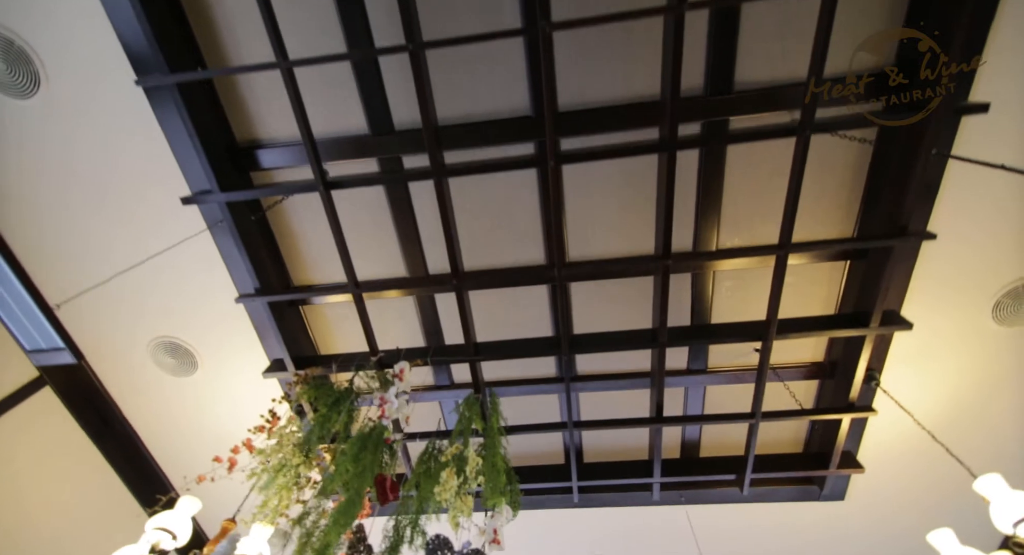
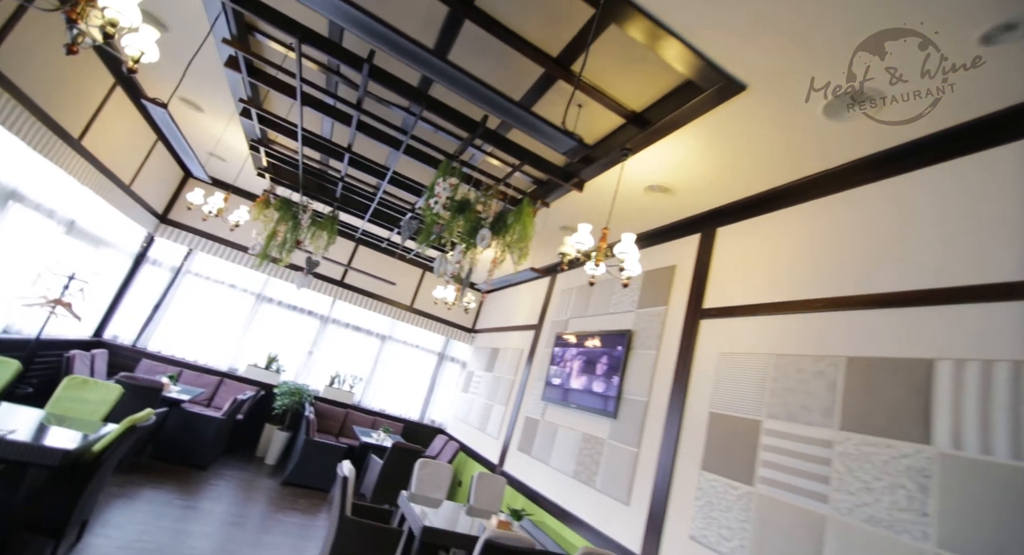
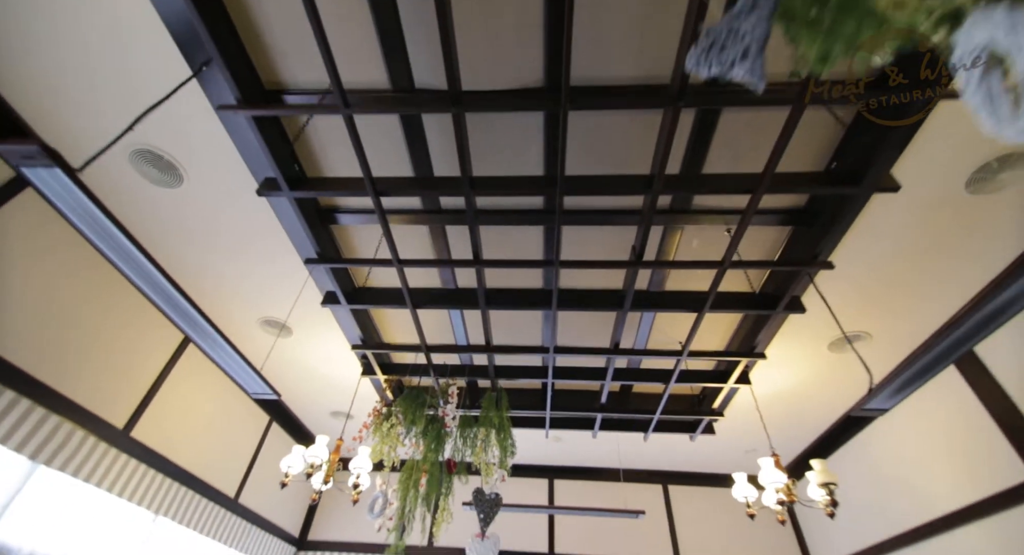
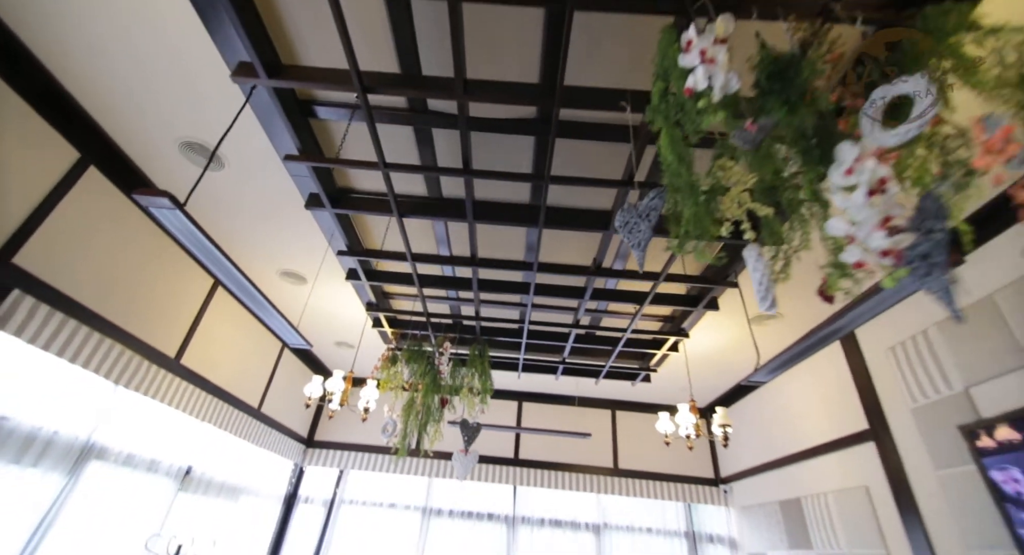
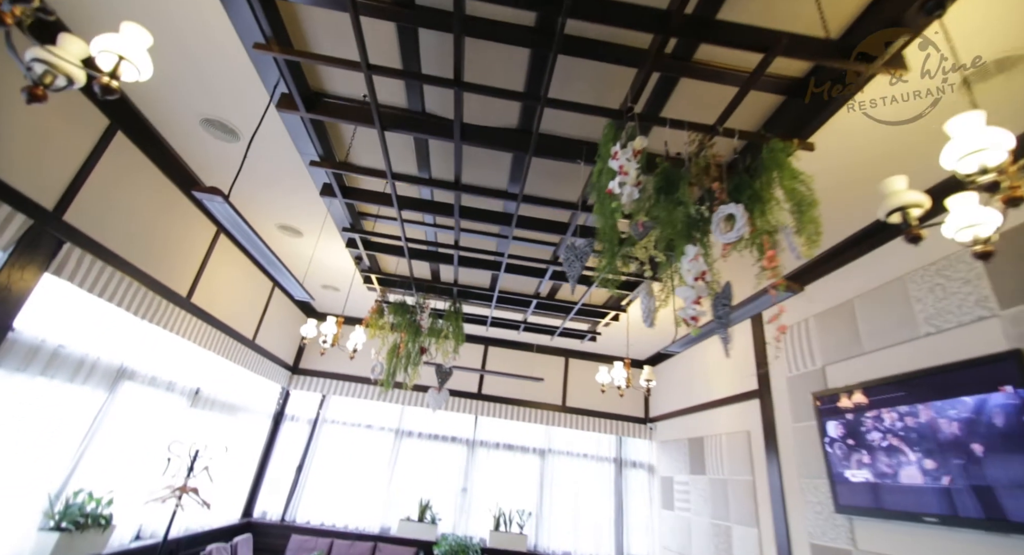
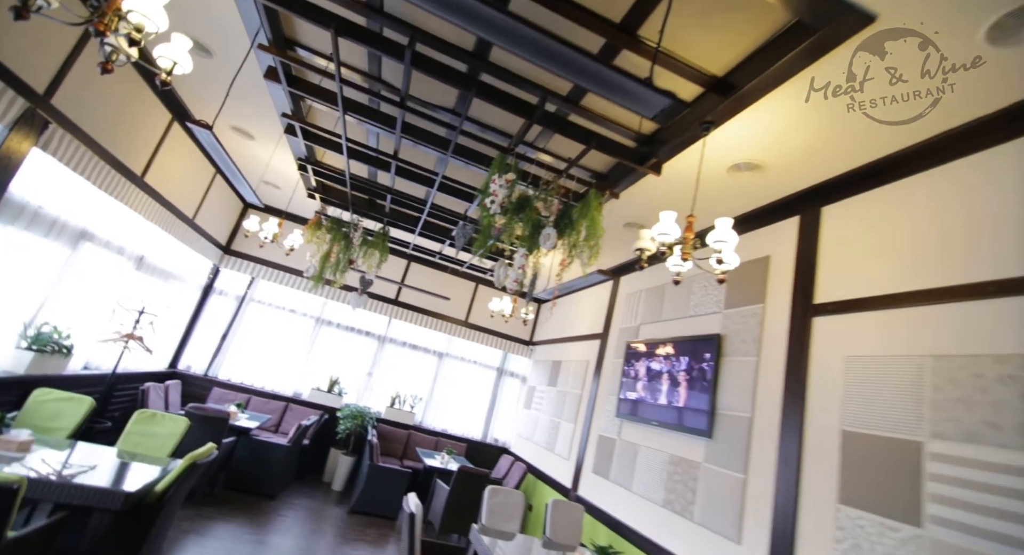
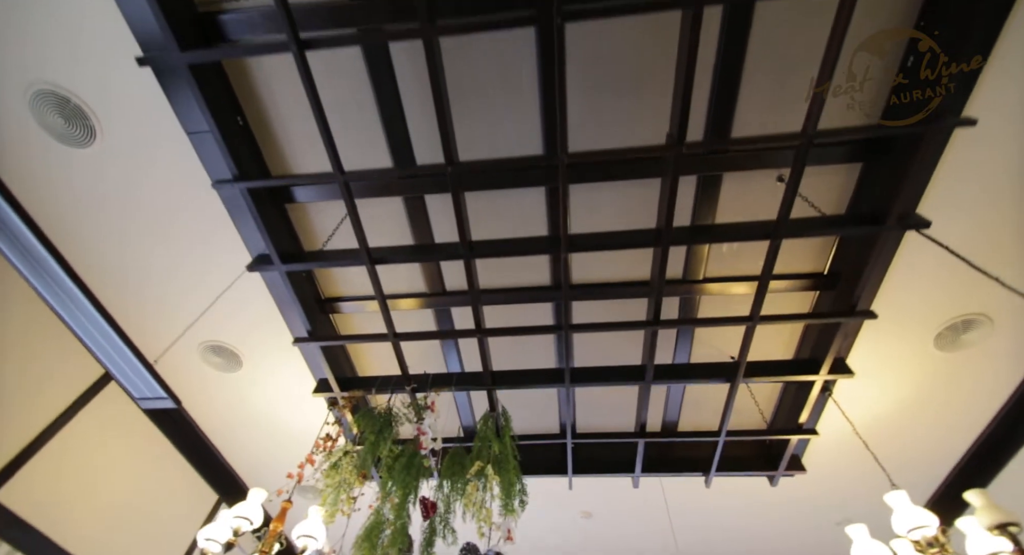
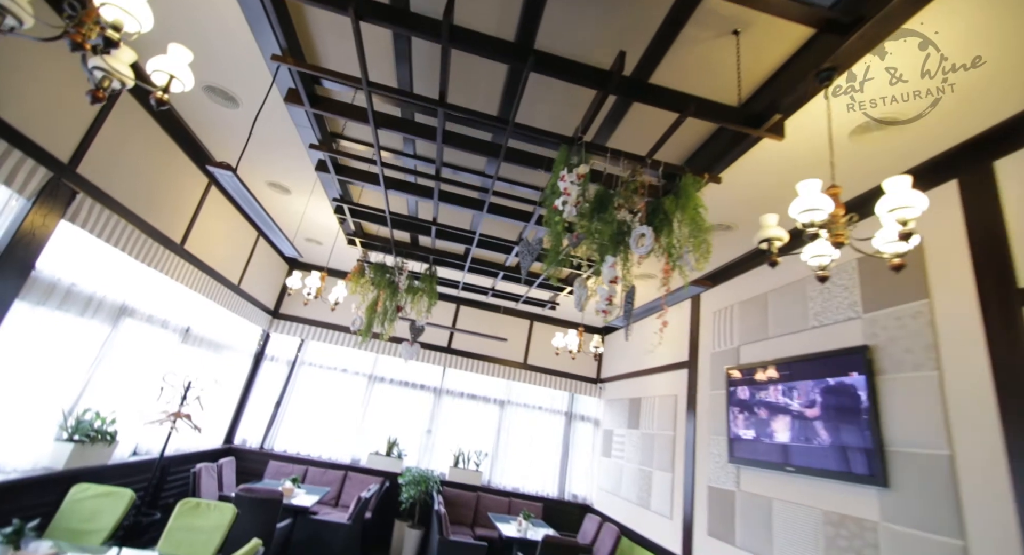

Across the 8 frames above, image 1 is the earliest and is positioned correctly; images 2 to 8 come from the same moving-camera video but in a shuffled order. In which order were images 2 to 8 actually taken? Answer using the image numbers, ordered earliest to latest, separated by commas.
7, 3, 4, 5, 8, 6, 2
